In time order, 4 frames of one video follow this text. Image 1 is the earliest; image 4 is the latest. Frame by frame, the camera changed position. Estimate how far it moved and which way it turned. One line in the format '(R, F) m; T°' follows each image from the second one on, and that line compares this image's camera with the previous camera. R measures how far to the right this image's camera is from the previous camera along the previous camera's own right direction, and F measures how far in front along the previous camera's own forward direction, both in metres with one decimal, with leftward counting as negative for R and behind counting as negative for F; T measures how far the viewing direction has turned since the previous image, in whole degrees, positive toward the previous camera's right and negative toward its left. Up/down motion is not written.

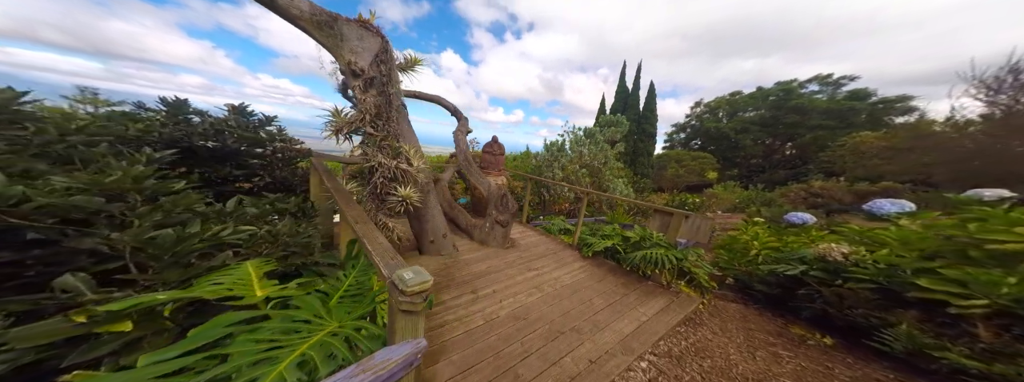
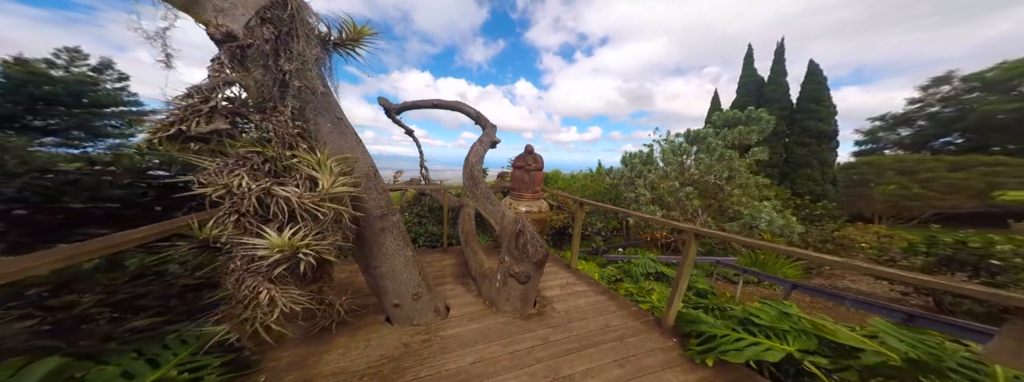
(+0.6, +1.3) m; -21°
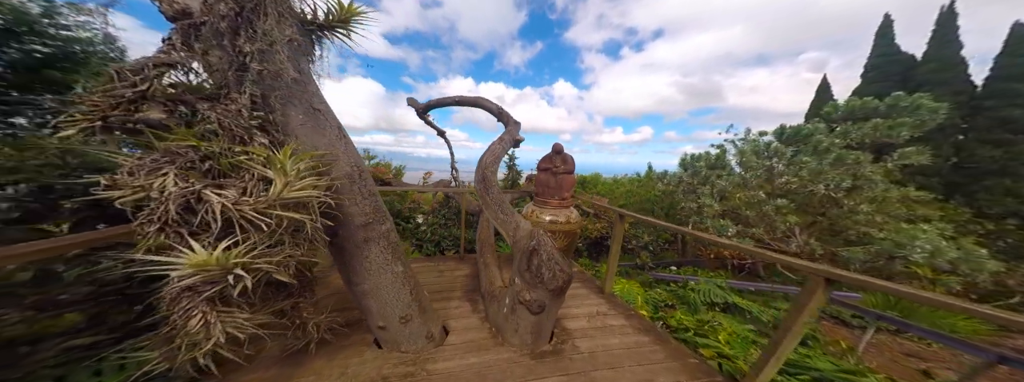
(+0.2, +0.4) m; -11°
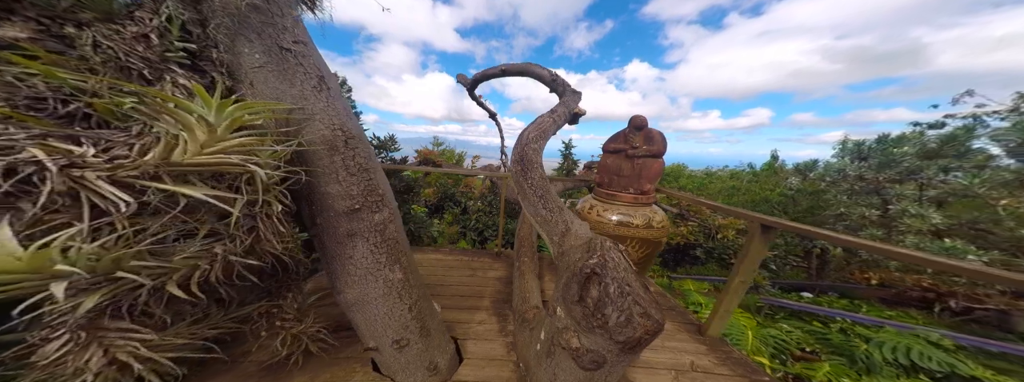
(+0.1, +0.6) m; -14°
